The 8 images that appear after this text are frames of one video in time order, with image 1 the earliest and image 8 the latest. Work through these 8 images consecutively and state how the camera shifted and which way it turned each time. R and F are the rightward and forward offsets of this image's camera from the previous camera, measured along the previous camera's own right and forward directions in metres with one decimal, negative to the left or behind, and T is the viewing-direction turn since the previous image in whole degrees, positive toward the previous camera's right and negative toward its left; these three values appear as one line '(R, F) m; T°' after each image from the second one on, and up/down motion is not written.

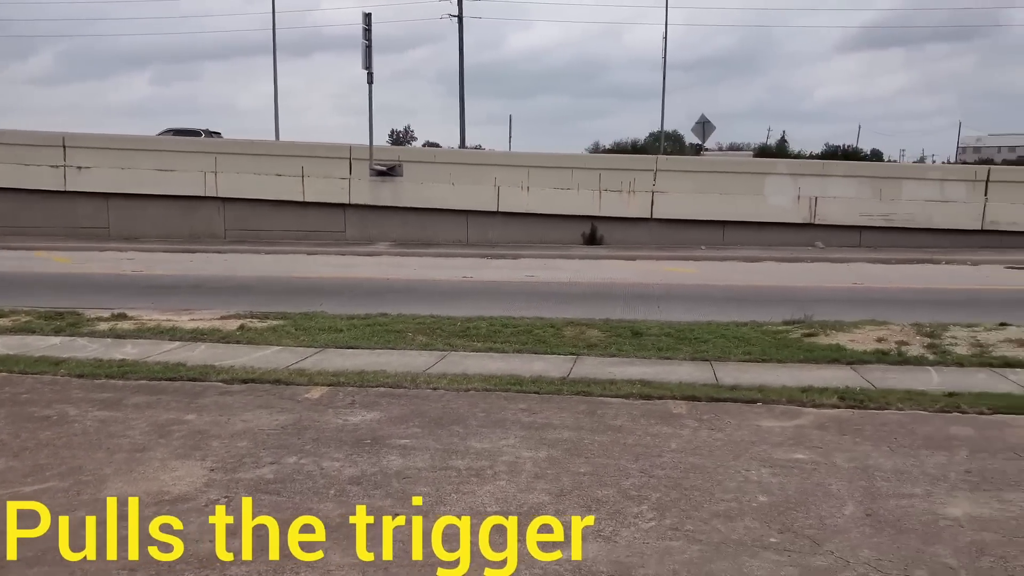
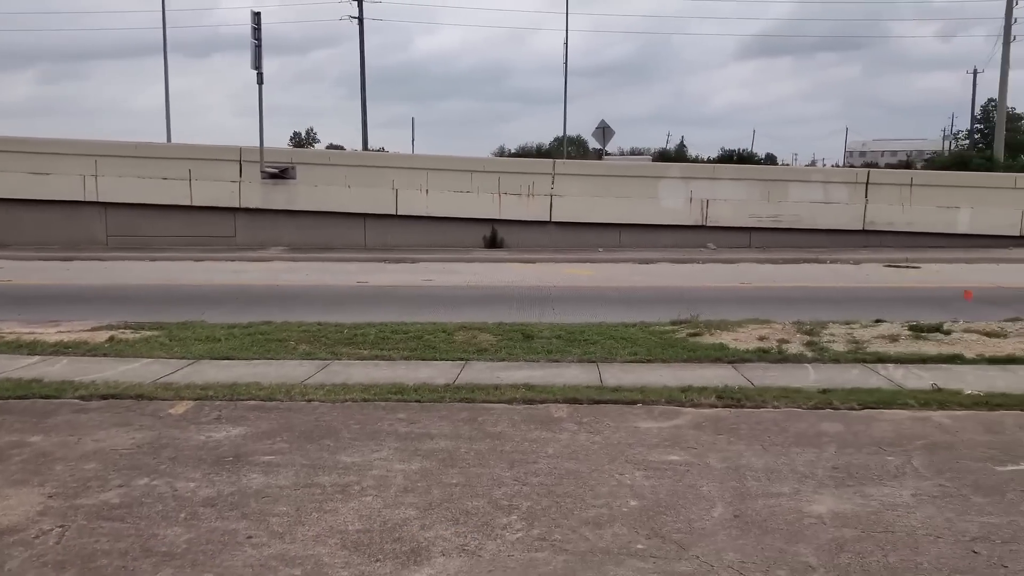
(+0.2, +0.1) m; +6°
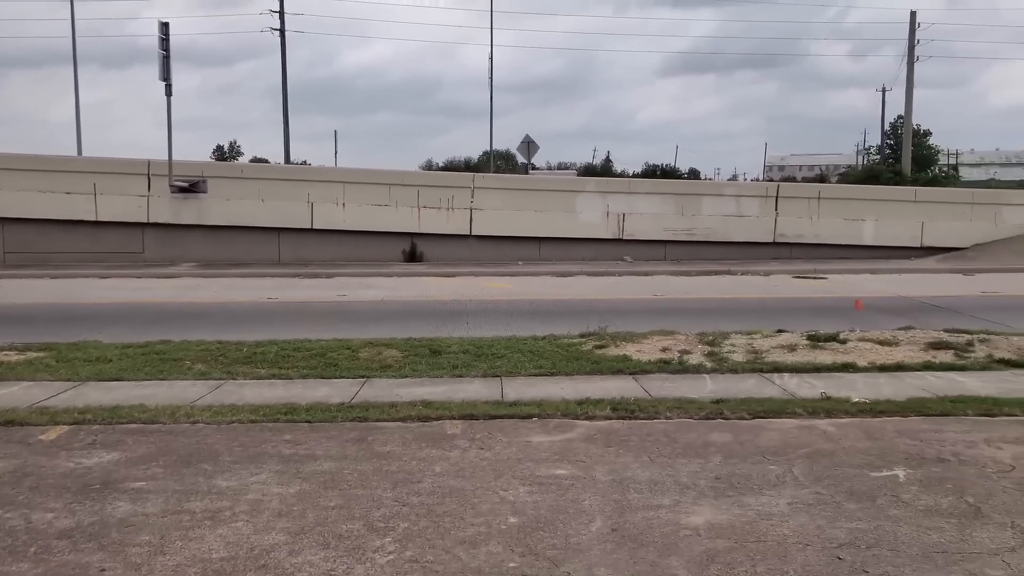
(+0.3, 0.0) m; +5°
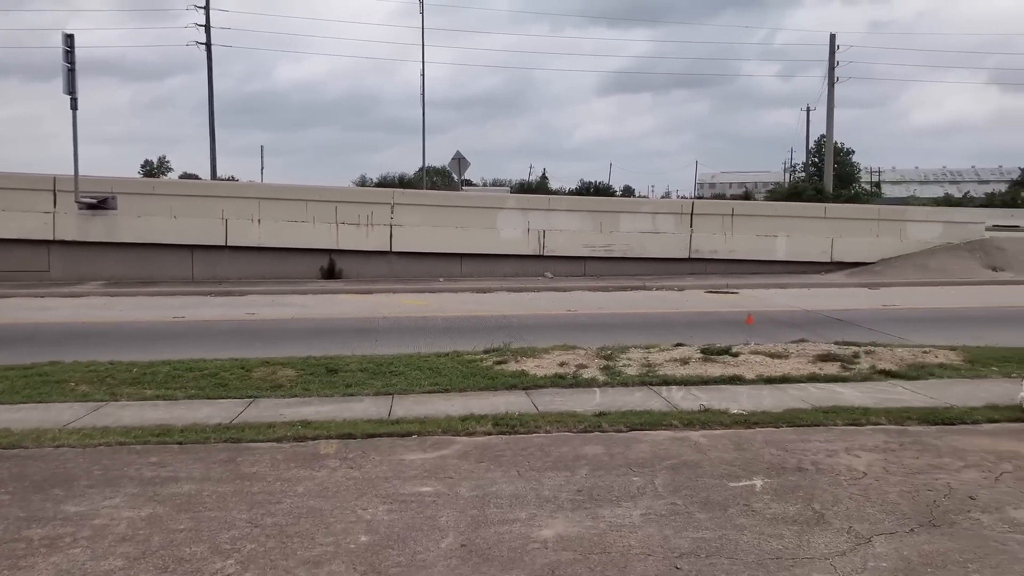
(+0.5, 0.0) m; +4°
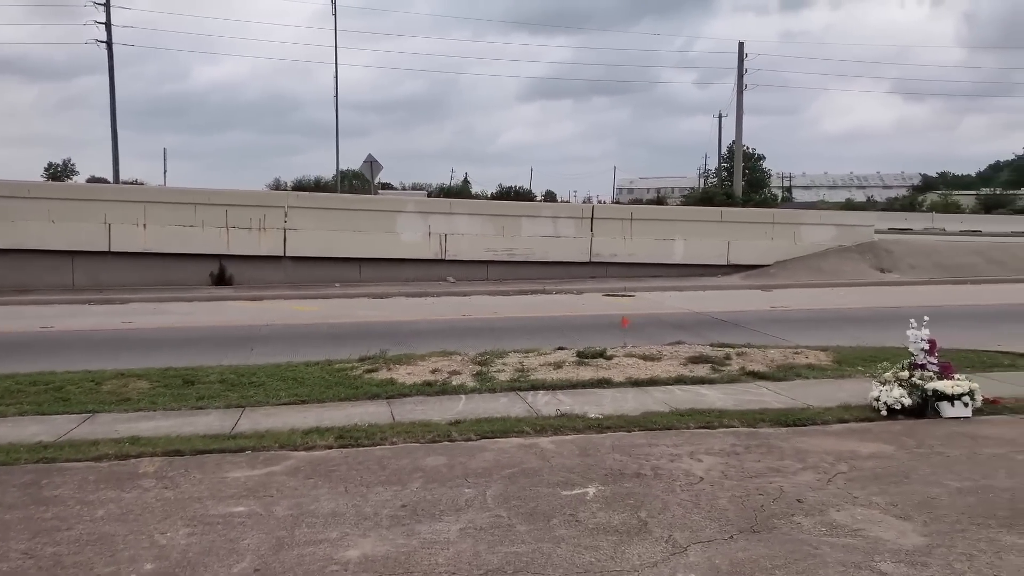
(+0.6, +0.2) m; +5°
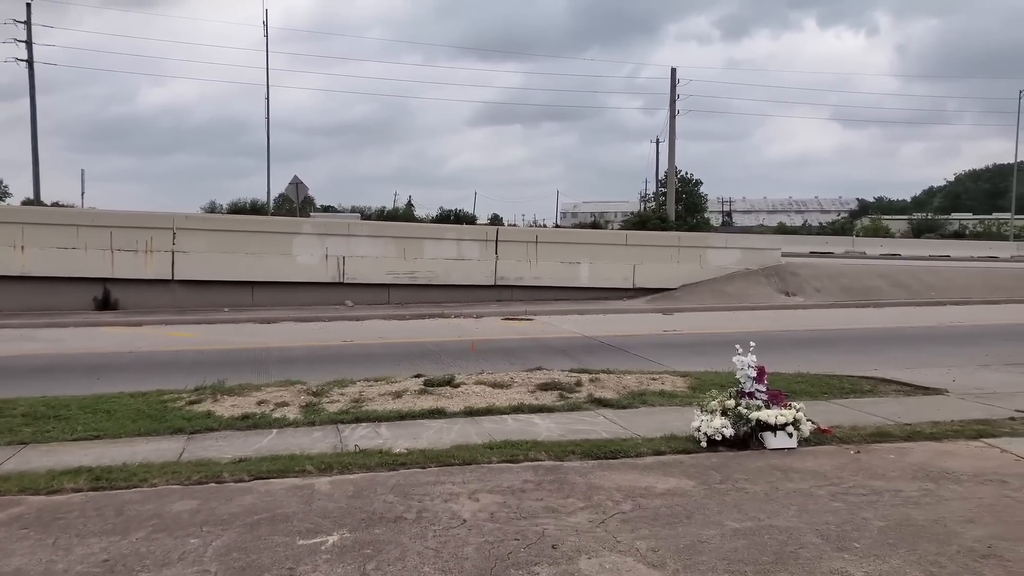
(+1.2, +0.4) m; +3°
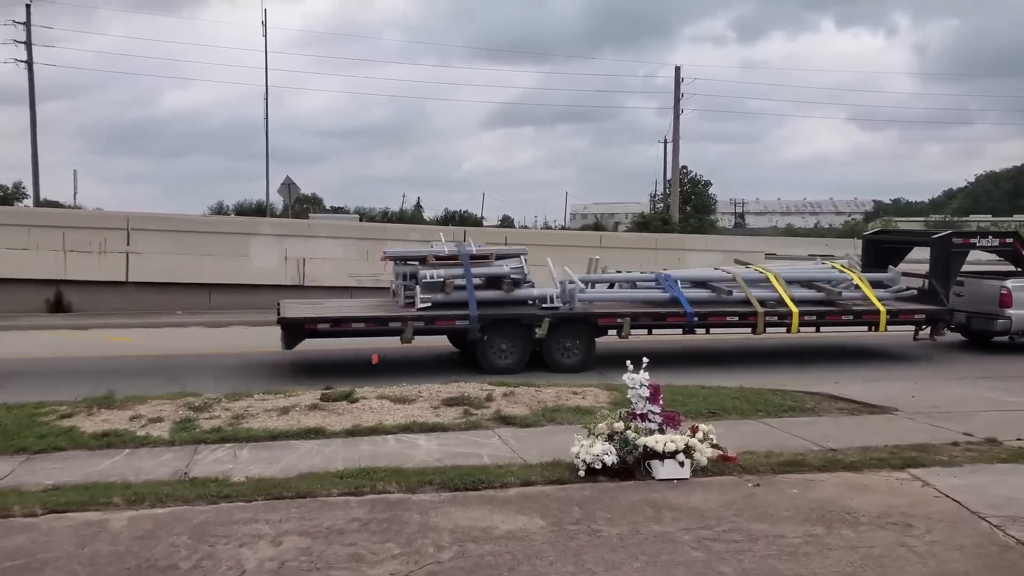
(+1.1, +0.7) m; -1°
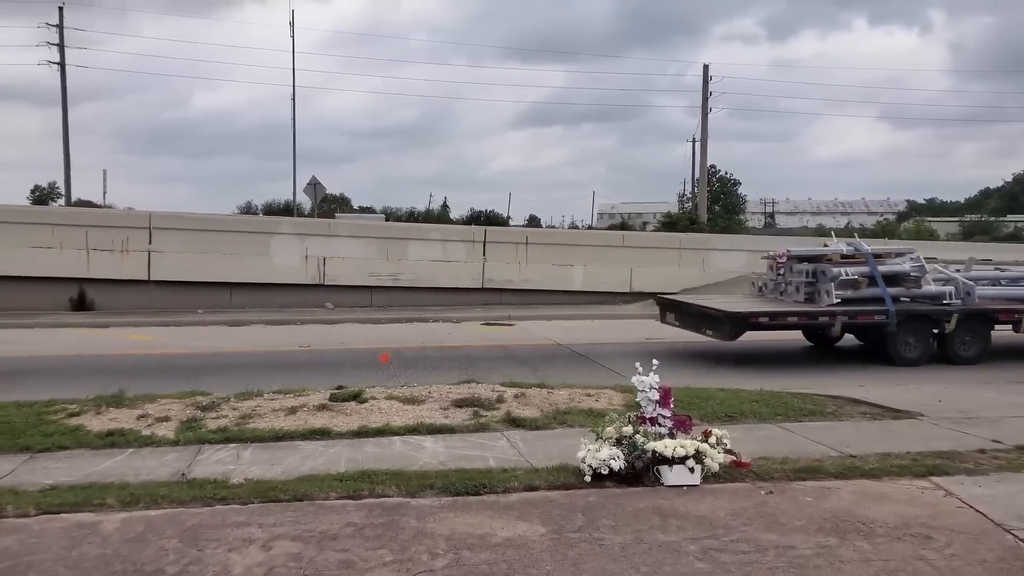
(+0.2, +0.2) m; -2°
